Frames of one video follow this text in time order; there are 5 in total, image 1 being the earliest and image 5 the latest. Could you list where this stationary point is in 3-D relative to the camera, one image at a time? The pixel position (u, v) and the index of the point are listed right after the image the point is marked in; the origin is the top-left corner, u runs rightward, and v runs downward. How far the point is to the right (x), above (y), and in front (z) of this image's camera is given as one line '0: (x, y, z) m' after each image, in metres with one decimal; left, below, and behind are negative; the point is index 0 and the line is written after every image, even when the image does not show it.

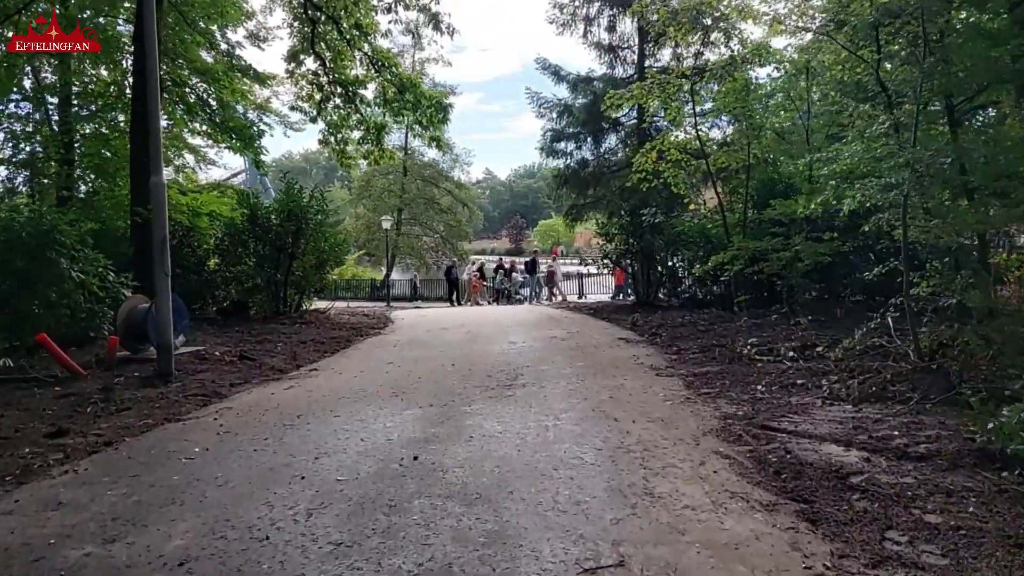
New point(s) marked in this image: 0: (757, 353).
0: (+2.4, -0.6, +8.0) m
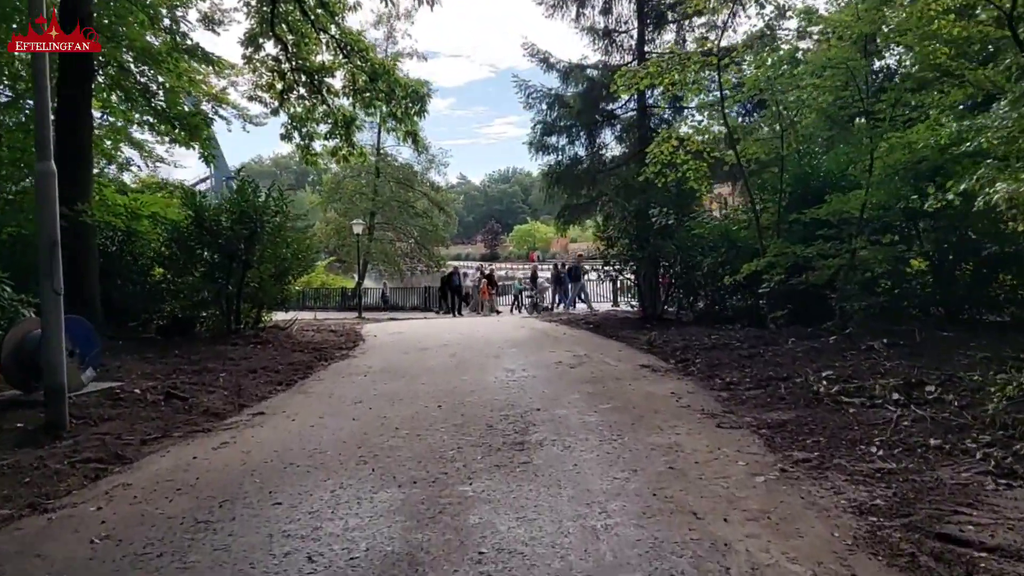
0: (+2.5, -0.8, +6.2) m
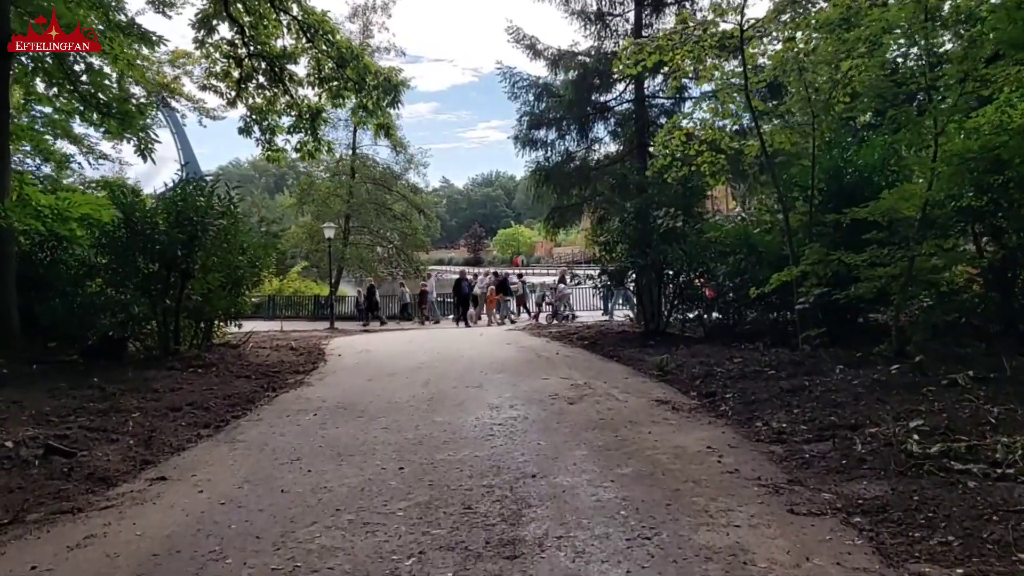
0: (+2.4, -0.9, +4.5) m
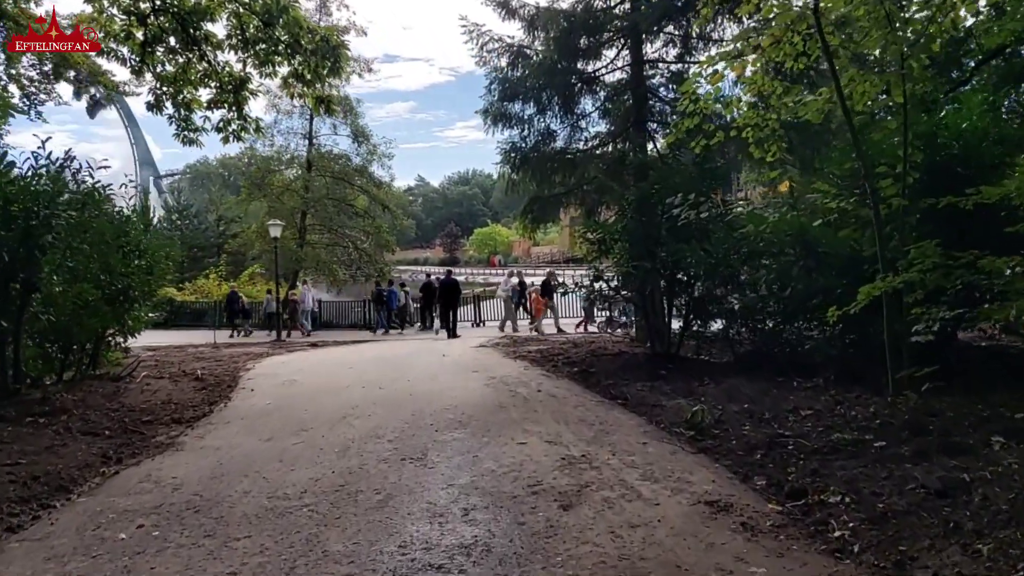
0: (+2.2, -1.0, +1.7) m
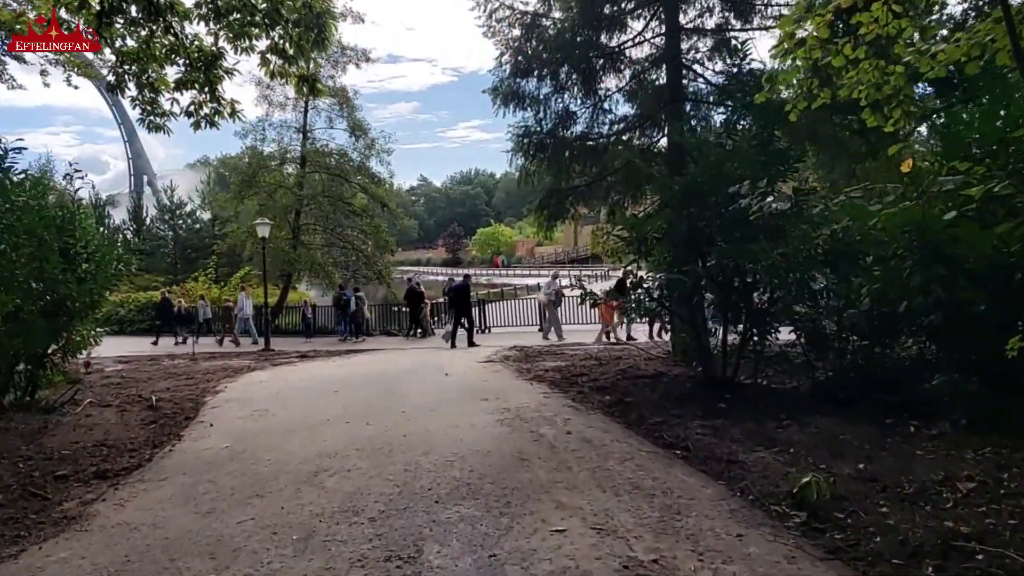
0: (+2.4, -1.1, 0.0) m
